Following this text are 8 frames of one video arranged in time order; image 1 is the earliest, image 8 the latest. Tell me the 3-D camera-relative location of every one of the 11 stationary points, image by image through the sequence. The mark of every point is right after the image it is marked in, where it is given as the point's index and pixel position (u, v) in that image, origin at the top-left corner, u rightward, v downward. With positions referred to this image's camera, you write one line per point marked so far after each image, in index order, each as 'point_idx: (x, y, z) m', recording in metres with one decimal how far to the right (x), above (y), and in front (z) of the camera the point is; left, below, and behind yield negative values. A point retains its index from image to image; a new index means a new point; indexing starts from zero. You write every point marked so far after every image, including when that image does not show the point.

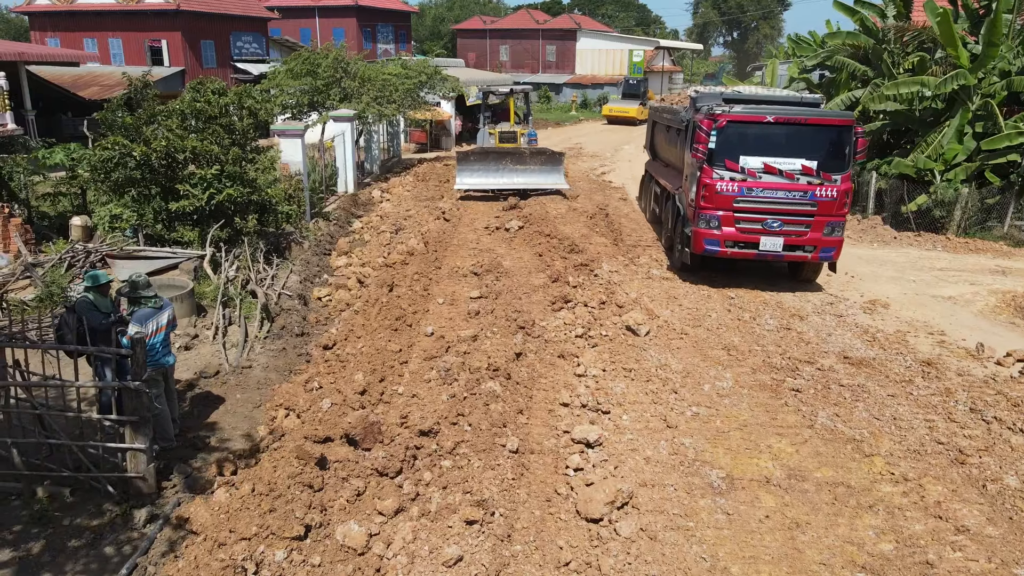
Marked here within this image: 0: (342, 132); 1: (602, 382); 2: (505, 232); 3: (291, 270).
0: (-4.5, +4.2, +19.3) m
1: (+0.9, -0.9, +7.0) m
2: (-0.1, +1.1, +13.5) m
3: (-3.6, +0.3, +11.7) m
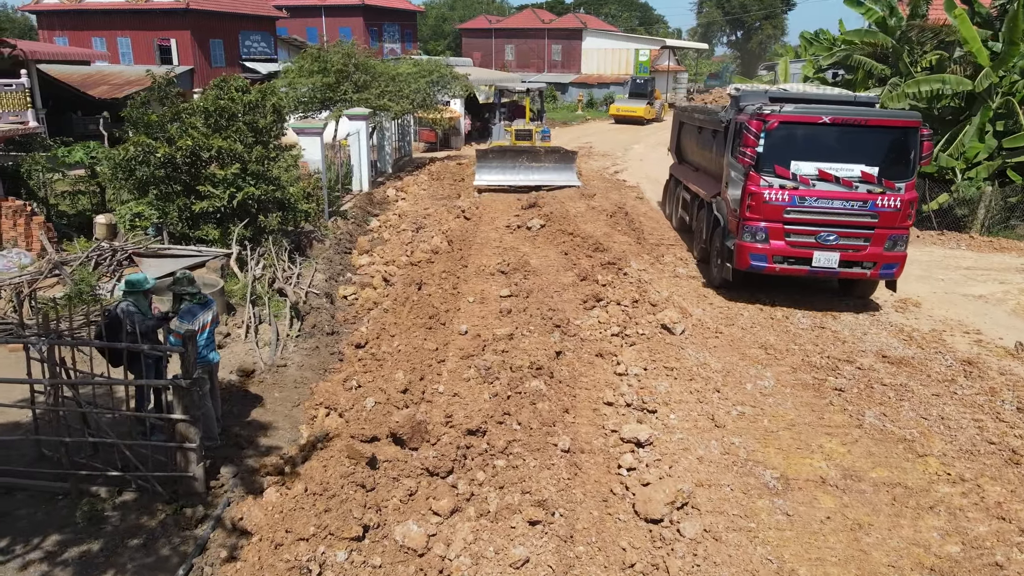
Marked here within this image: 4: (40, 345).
0: (-4.1, +4.2, +19.2) m
1: (+1.3, -0.9, +6.9) m
2: (+0.3, +1.1, +13.5) m
3: (-3.2, +0.3, +11.6) m
4: (-3.4, -0.4, +5.2) m
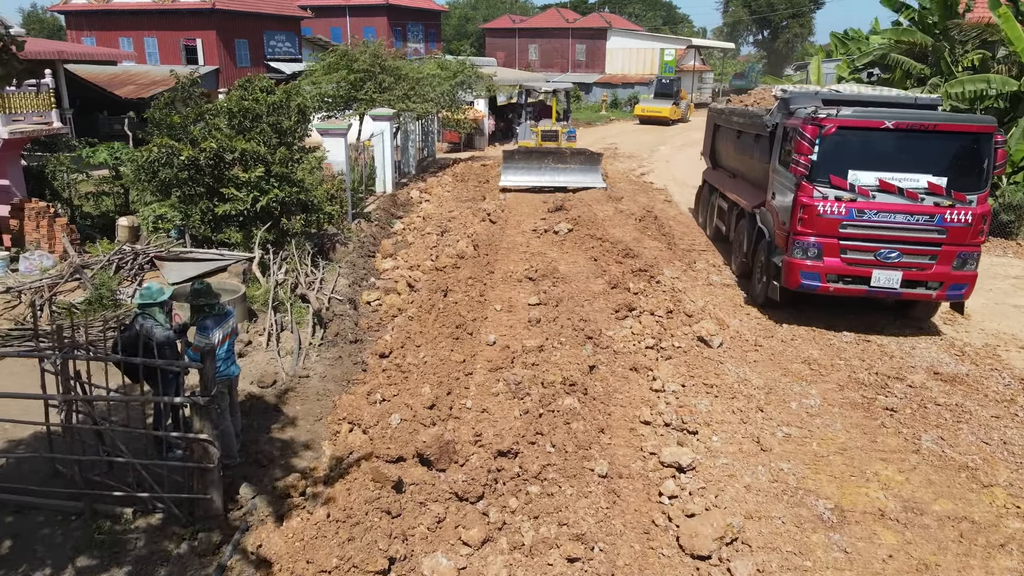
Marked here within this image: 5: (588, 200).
0: (-3.4, +4.1, +19.0) m
1: (+1.6, -1.0, +6.6) m
2: (+0.8, +1.0, +13.1) m
3: (-2.8, +0.2, +11.4) m
4: (-3.2, -0.5, +5.0) m
5: (+1.7, +2.0, +16.2) m
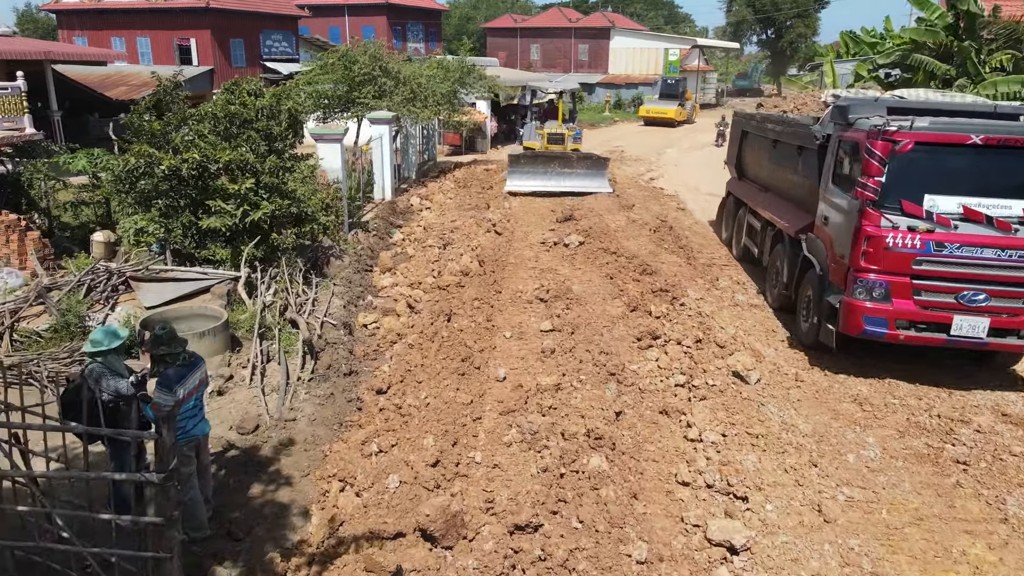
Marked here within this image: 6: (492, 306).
0: (-3.3, +3.8, +18.1) m
1: (+1.7, -1.3, +5.7) m
2: (+0.9, +0.7, +12.2) m
3: (-2.6, -0.1, +10.5) m
4: (-3.1, -0.8, +4.1) m
5: (+1.8, +1.7, +15.3) m
6: (-0.3, -0.2, +9.3) m
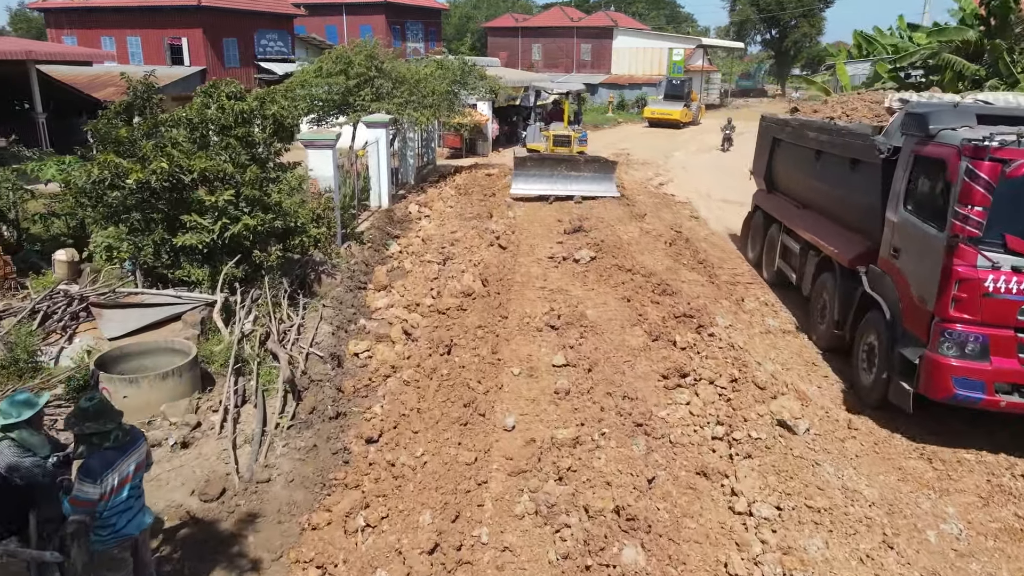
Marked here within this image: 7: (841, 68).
0: (-3.2, +3.5, +17.1) m
1: (+1.8, -1.6, +4.7) m
2: (+1.0, +0.4, +11.3) m
3: (-2.5, -0.4, +9.5) m
4: (-3.0, -1.1, +3.2) m
5: (+1.9, +1.4, +14.3) m
6: (-0.2, -0.5, +8.3) m
7: (+9.0, +6.1, +19.5) m
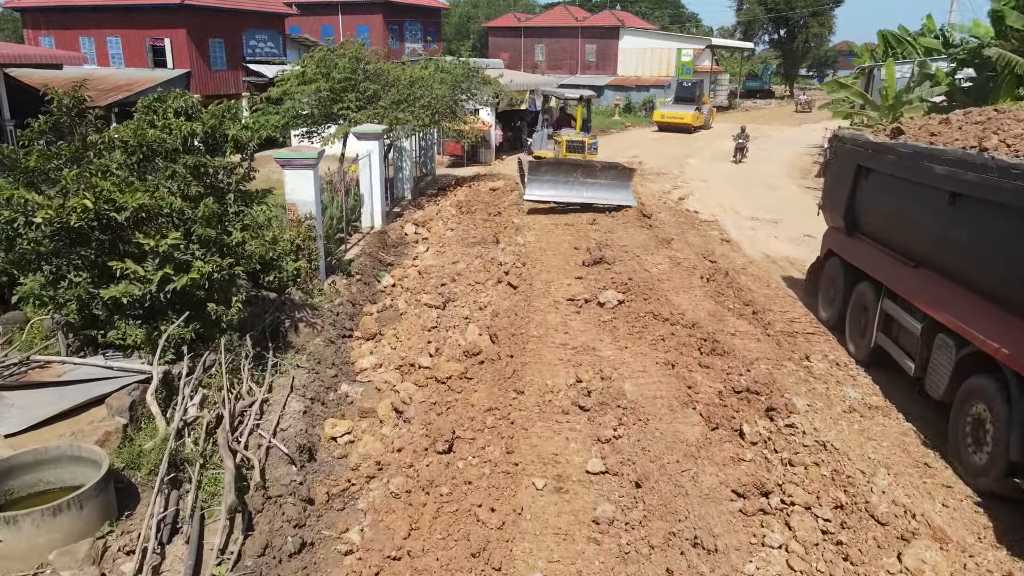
0: (-3.1, +2.9, +15.3) m
1: (+2.0, -2.3, +2.9) m
2: (+1.1, -0.3, +9.5) m
3: (-2.4, -1.0, +7.7) m
4: (-2.8, -1.7, +1.3) m
5: (+2.1, +0.7, +12.5) m
6: (0.0, -1.2, +6.5) m
7: (+9.2, +5.4, +17.7) m
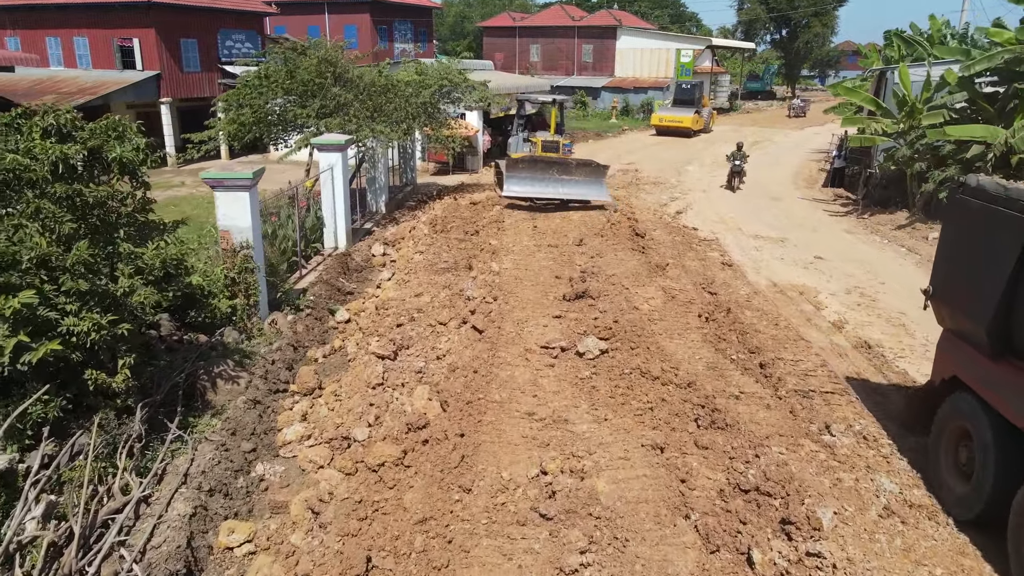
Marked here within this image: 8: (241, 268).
0: (-3.5, +2.3, +13.8) m
1: (+1.5, -2.8, +1.4) m
2: (+0.7, -0.8, +7.9) m
3: (-2.8, -1.5, +6.2) m
4: (-3.2, -2.3, -0.2) m
5: (+1.6, +0.2, +11.0) m
6: (-0.4, -1.7, +4.9) m
7: (+8.8, +4.9, +16.2) m
8: (-3.6, +0.3, +9.5) m
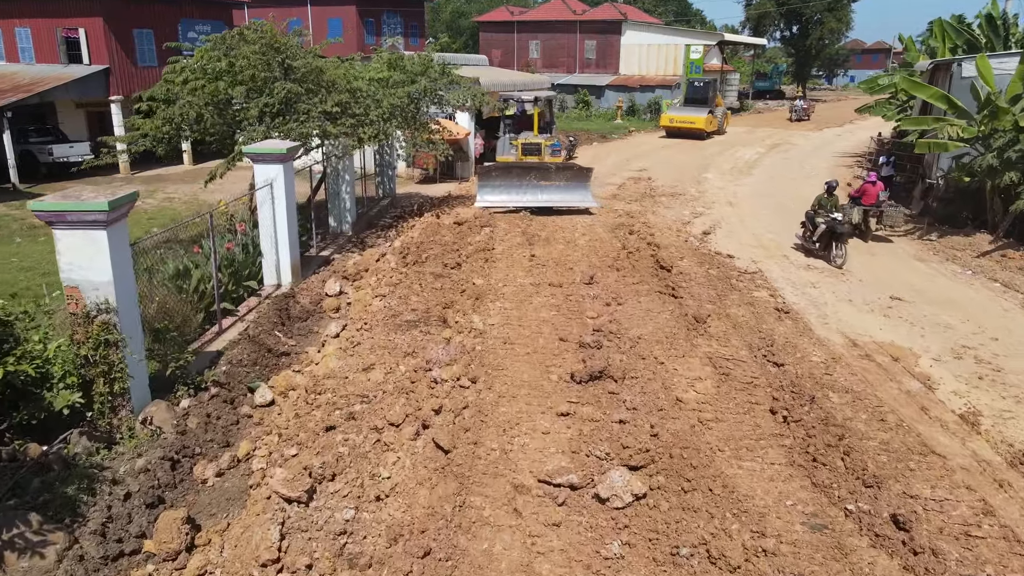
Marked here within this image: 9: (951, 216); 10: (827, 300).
0: (-3.6, +1.6, +10.7) m
1: (+1.4, -3.5, -1.7) m
2: (+0.6, -1.5, +4.9) m
3: (-2.9, -2.3, +3.1) m
4: (-3.4, -3.0, -3.2) m
5: (+1.5, -0.6, +7.9) m
6: (-0.6, -2.5, +1.9) m
7: (+8.7, +4.1, +13.1) m
8: (-3.7, -0.5, +6.4) m
9: (+9.4, +1.5, +15.3) m
10: (+4.7, -0.2, +10.6) m
